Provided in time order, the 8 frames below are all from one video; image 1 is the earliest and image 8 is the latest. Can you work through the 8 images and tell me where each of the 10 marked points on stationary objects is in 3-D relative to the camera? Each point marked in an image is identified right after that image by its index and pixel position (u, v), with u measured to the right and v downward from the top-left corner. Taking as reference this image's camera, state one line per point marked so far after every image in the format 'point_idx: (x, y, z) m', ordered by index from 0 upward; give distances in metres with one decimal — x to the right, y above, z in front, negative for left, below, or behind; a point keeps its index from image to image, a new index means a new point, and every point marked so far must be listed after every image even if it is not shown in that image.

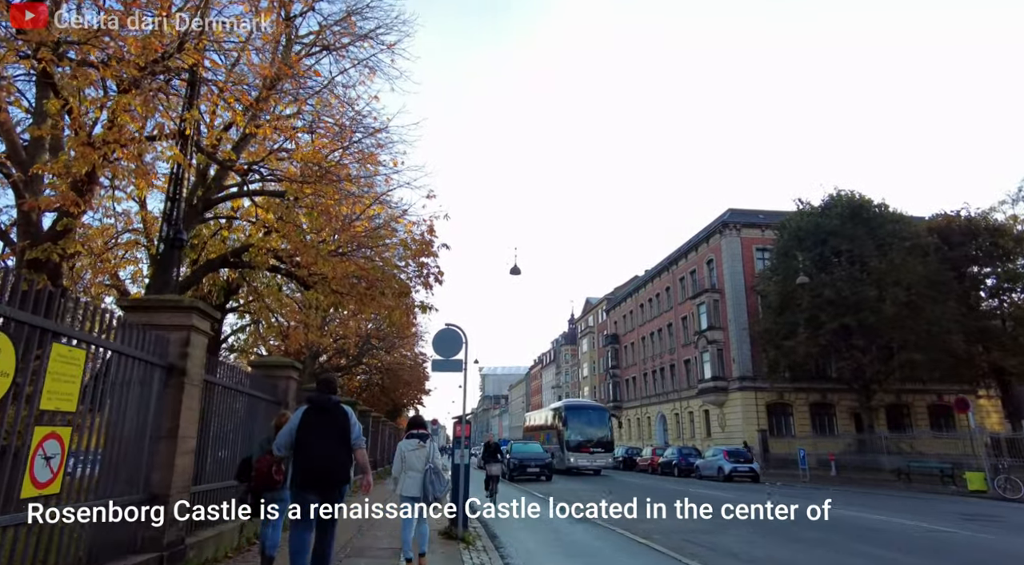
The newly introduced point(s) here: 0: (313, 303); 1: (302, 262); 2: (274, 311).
0: (-4.9, -0.5, +16.2) m
1: (-4.2, +0.3, +13.1) m
2: (-6.3, -0.9, +17.5) m
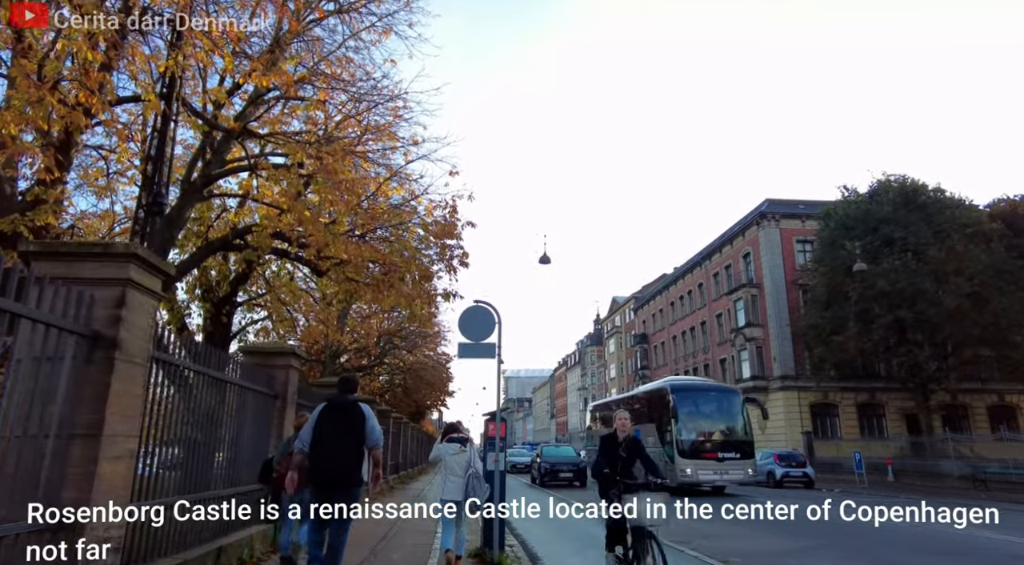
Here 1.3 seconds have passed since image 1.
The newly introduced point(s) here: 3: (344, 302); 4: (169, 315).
0: (-4.2, -0.3, +14.9) m
1: (-3.6, +0.6, +11.8) m
2: (-5.6, -0.6, +16.2) m
3: (-3.9, -0.4, +15.2) m
4: (-7.3, -0.7, +13.8) m
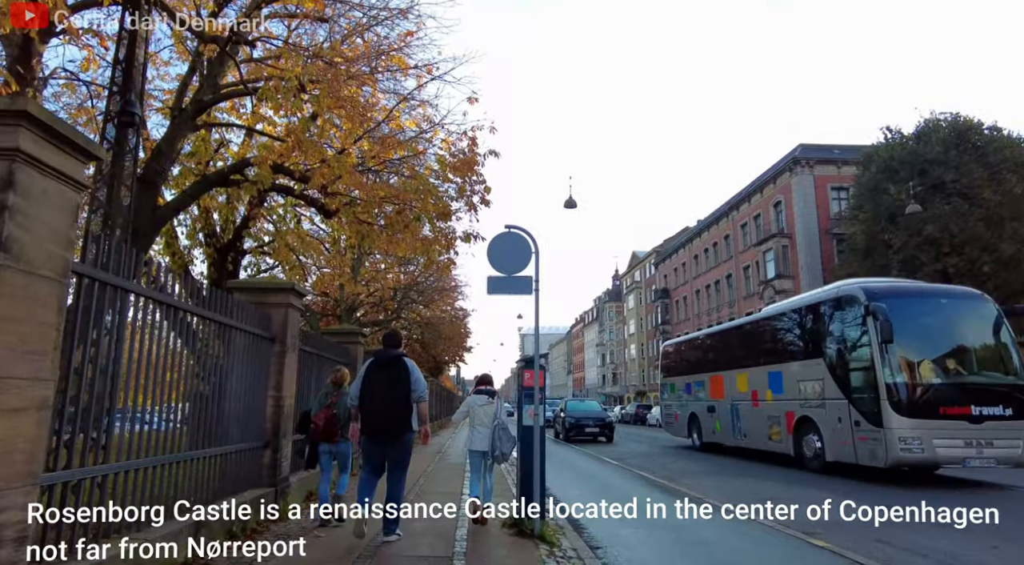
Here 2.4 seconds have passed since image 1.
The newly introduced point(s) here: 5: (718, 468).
0: (-3.7, +0.9, +13.9) m
1: (-3.1, +1.6, +10.7) m
2: (-5.0, +0.6, +15.2) m
3: (-3.4, +0.8, +14.1) m
4: (-6.8, +0.4, +12.8) m
5: (+4.0, -3.6, +12.6) m
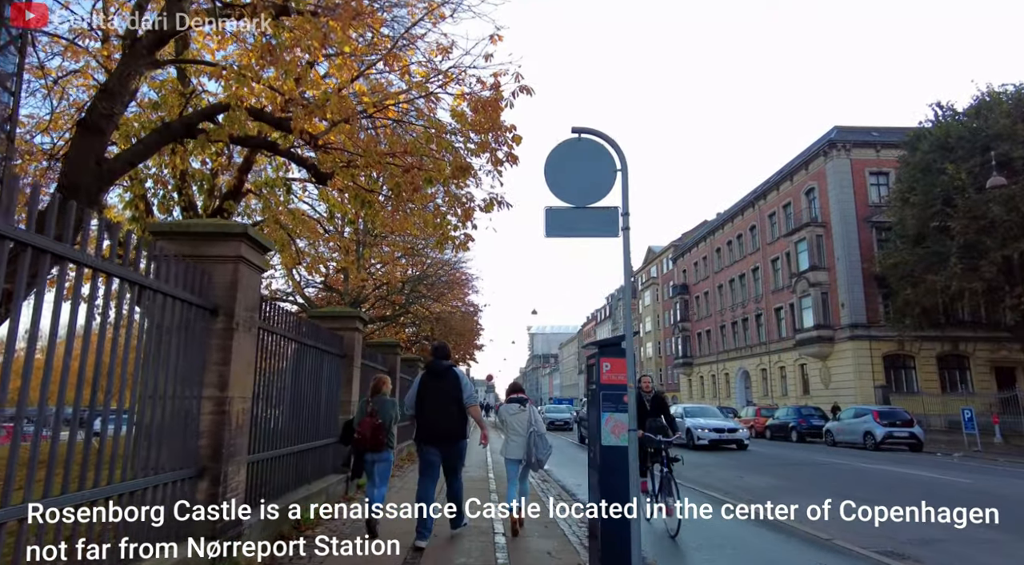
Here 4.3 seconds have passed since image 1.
0: (-3.2, +1.3, +11.9) m
1: (-2.7, +1.9, +8.7) m
2: (-4.5, +1.0, +13.3) m
3: (-2.9, +1.1, +12.2) m
4: (-6.3, +0.8, +10.9) m
5: (+4.5, -3.3, +10.6) m
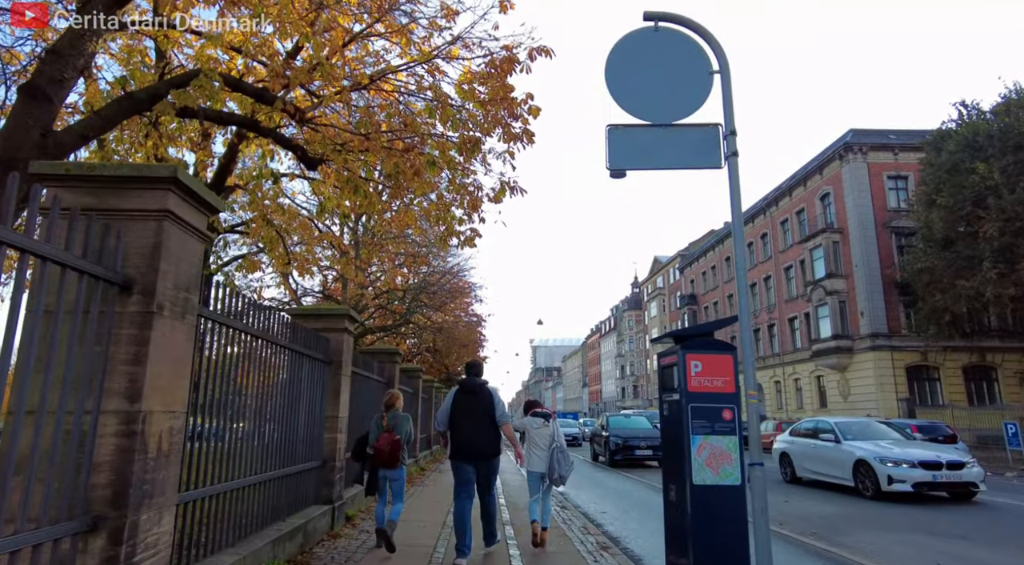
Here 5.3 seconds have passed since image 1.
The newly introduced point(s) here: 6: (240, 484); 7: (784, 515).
0: (-3.0, +1.2, +10.8) m
1: (-2.5, +2.0, +7.6) m
2: (-4.3, +0.9, +12.2) m
3: (-2.7, +1.1, +11.1) m
4: (-6.1, +0.8, +9.8) m
5: (+4.7, -3.2, +9.4) m
6: (-2.0, -1.5, +4.7) m
7: (+3.7, -3.1, +8.7) m
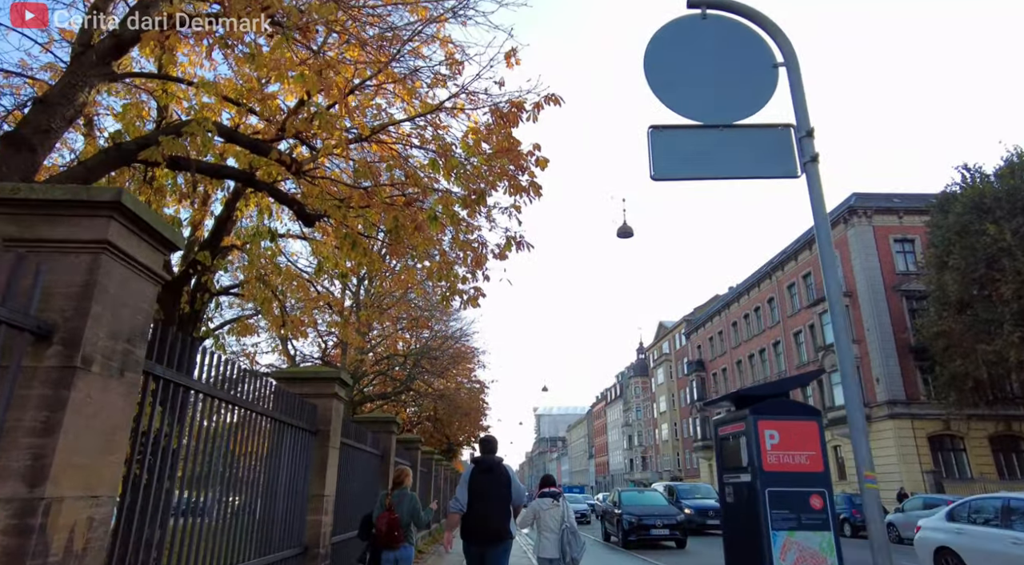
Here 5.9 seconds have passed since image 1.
0: (-2.9, +0.2, +10.4) m
1: (-2.4, +1.3, +7.3) m
2: (-4.2, -0.2, +11.7) m
3: (-2.6, +0.1, +10.6) m
4: (-6.0, -0.2, +9.3) m
5: (+4.8, -4.1, +8.5) m
6: (-1.9, -1.8, +4.0) m
7: (+3.8, -3.9, +7.8) m
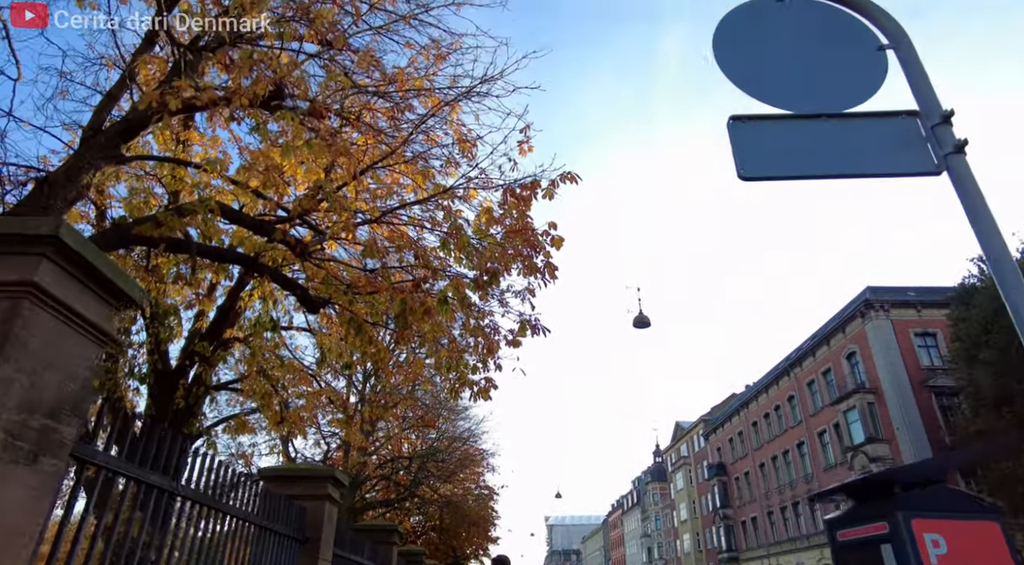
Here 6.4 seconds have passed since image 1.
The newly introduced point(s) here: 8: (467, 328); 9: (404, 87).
0: (-2.7, -1.2, +9.8) m
1: (-2.3, +0.3, +6.9) m
2: (-4.0, -1.9, +11.1) m
3: (-2.4, -1.4, +10.0) m
4: (-5.8, -1.4, +8.8) m
5: (+5.0, -5.1, +7.2) m
6: (-1.8, -2.2, +3.2) m
7: (+4.0, -4.8, +6.5) m
8: (-0.5, -0.5, +7.6) m
9: (-1.2, +2.3, +7.5) m
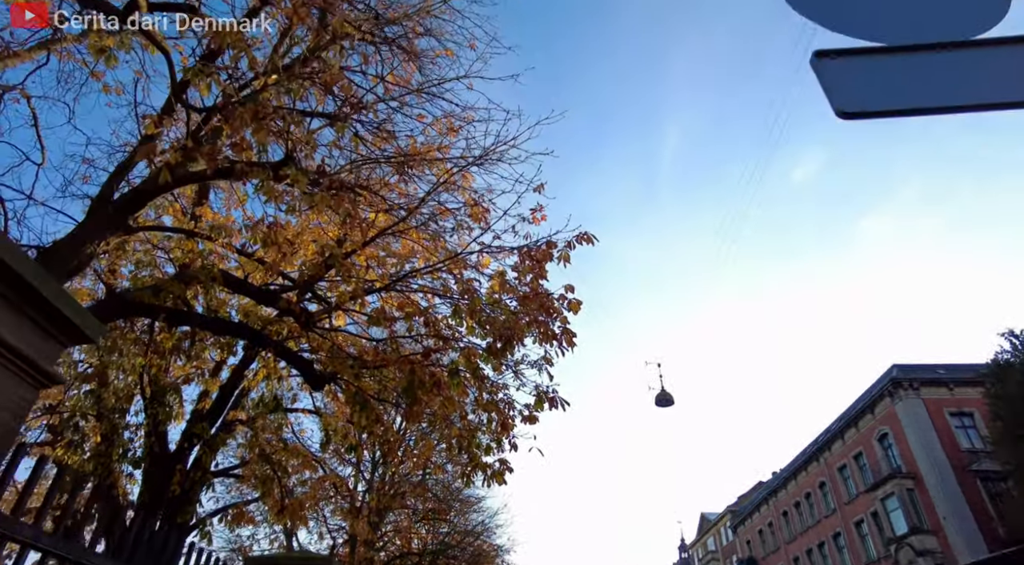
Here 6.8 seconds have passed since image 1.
0: (-2.5, -2.3, +9.3) m
1: (-2.1, -0.4, +6.6) m
2: (-3.7, -3.2, +10.5) m
3: (-2.2, -2.5, +9.5) m
4: (-5.6, -2.5, +8.3) m
5: (+5.2, -5.7, +6.0) m
6: (-1.7, -2.4, +2.6) m
7: (+4.2, -5.3, +5.4) m
8: (-0.4, -1.3, +7.1) m
9: (-1.1, +1.5, +7.4) m
